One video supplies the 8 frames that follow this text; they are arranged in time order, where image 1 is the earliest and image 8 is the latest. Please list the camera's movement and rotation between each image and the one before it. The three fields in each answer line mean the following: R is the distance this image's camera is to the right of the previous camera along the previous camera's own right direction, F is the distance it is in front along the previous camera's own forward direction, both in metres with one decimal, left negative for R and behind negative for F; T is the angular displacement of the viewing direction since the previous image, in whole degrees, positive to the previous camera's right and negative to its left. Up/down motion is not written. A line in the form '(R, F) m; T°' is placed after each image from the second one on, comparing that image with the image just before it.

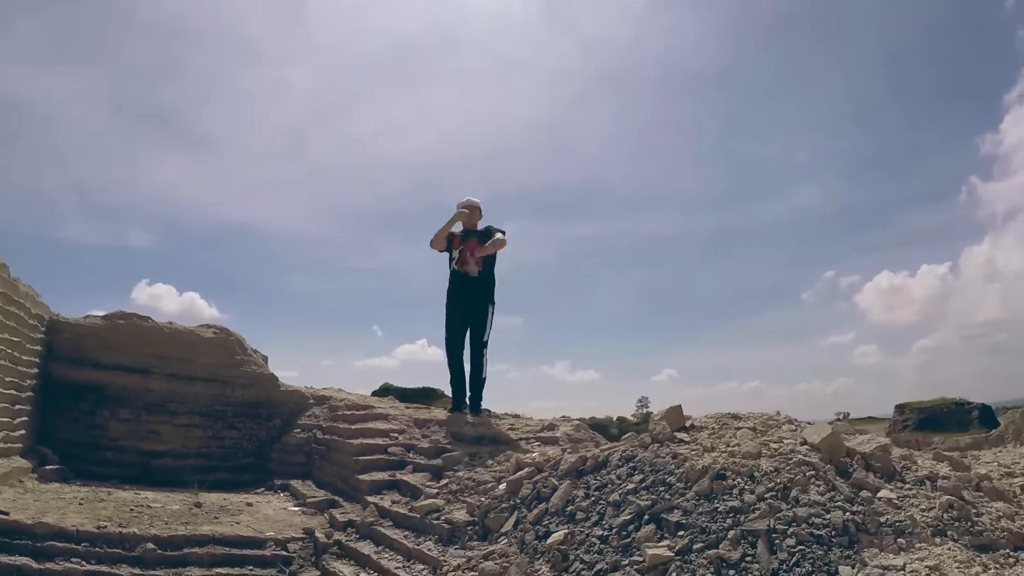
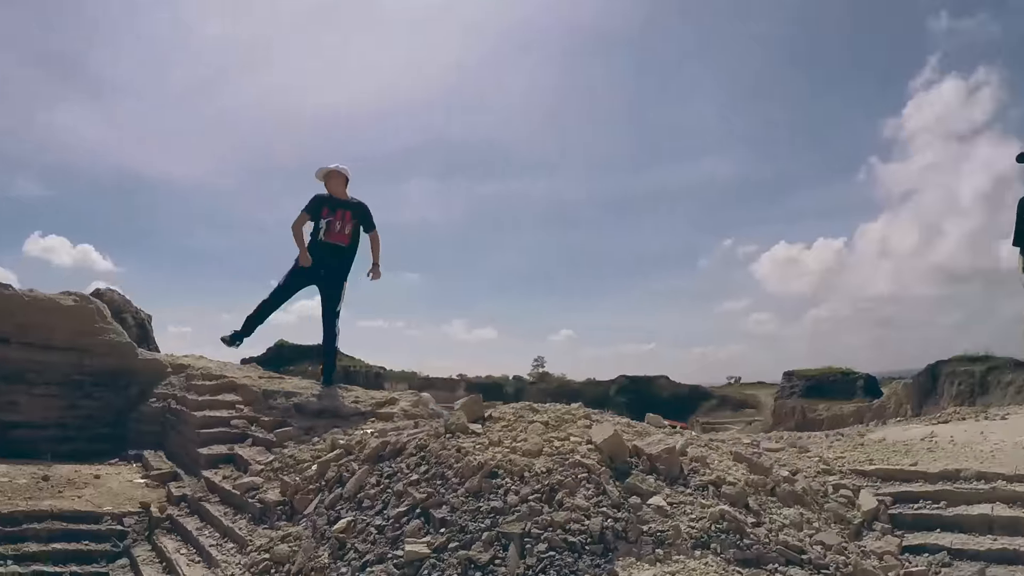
(+2.0, +1.1) m; +4°
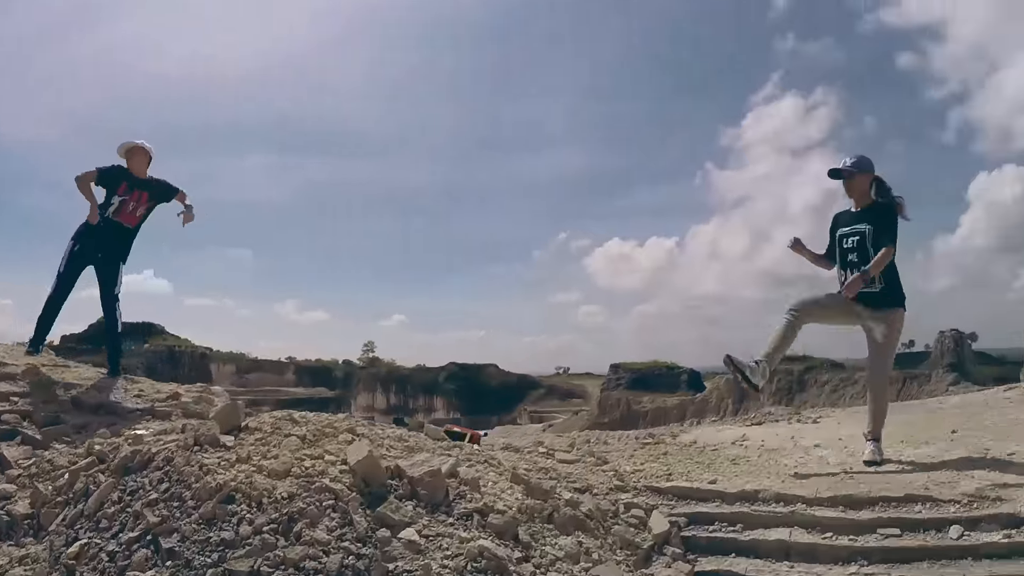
(+0.9, +1.2) m; +11°
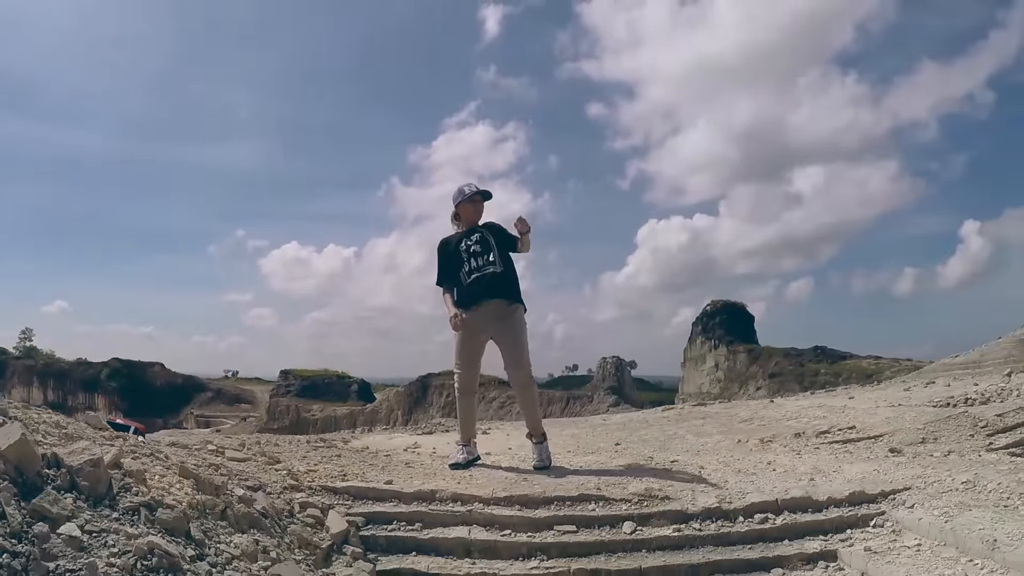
(+0.1, +1.0) m; +24°
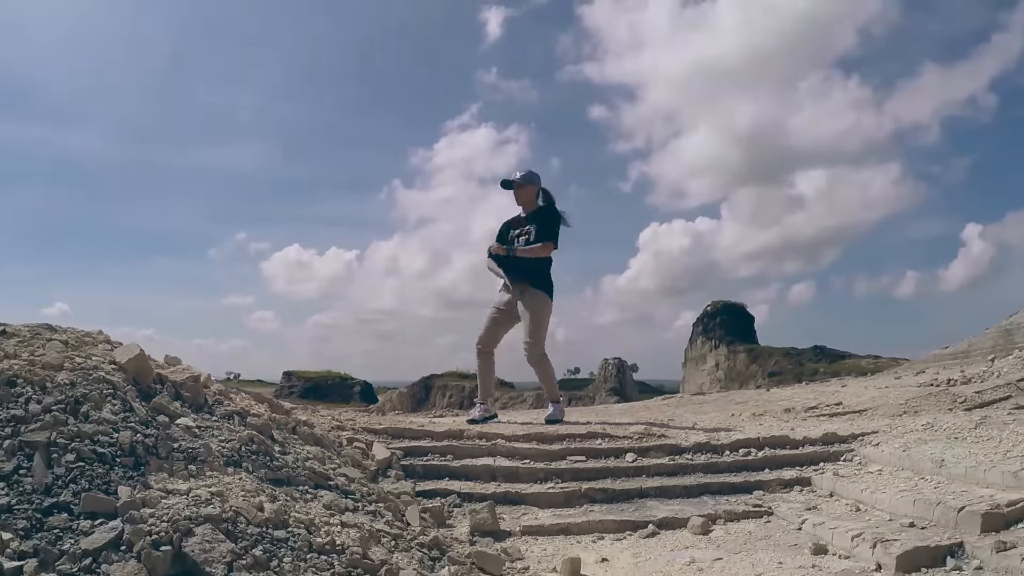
(0.0, -0.1) m; 0°
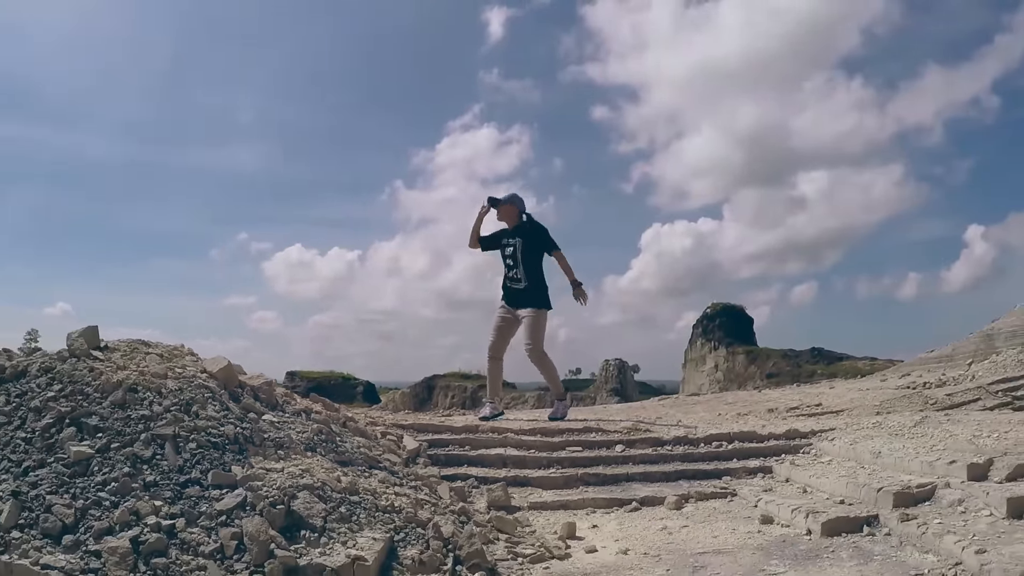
(0.0, -0.2) m; 0°
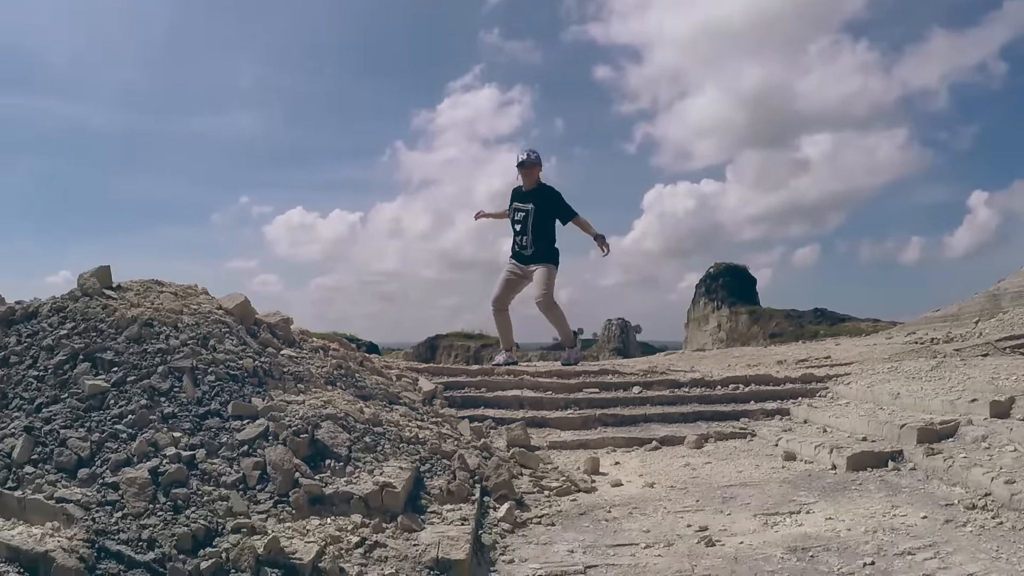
(0.0, 0.0) m; 0°
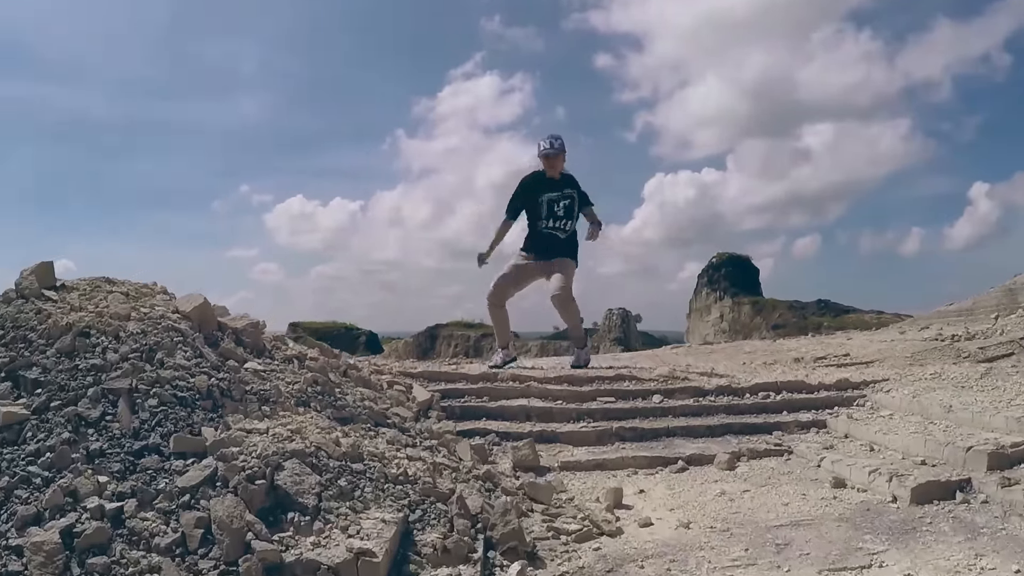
(0.0, +0.1) m; 0°
